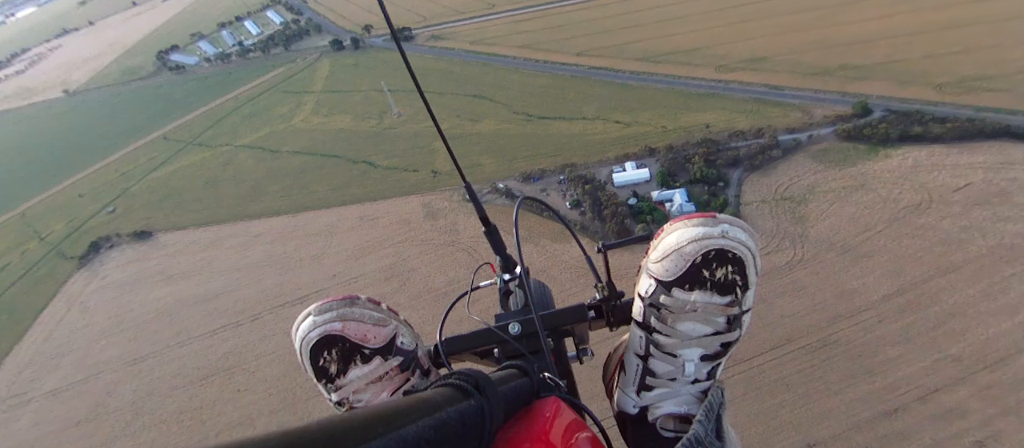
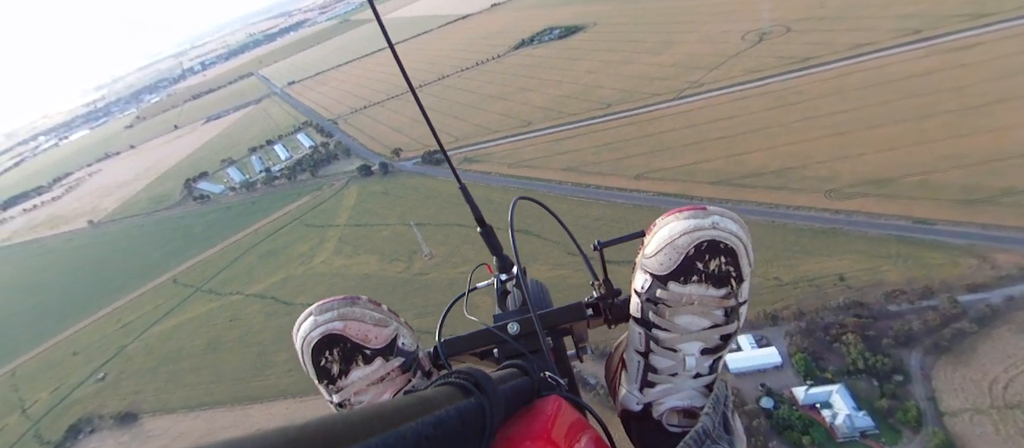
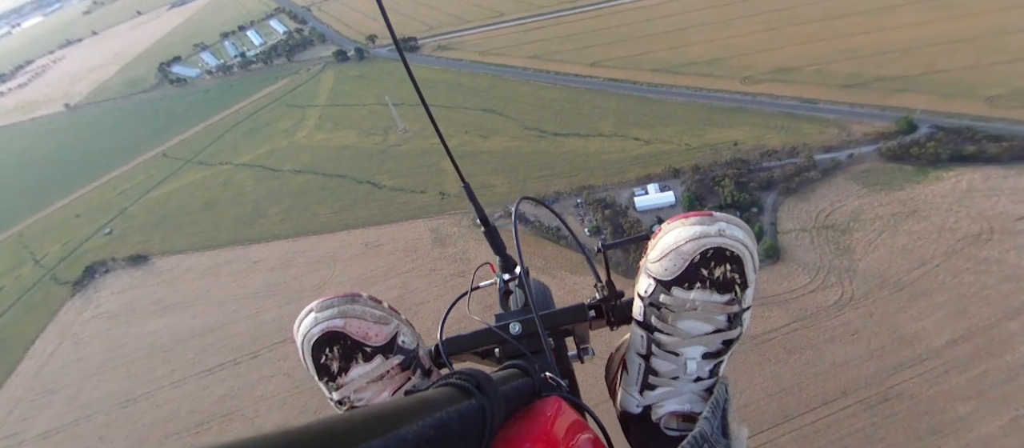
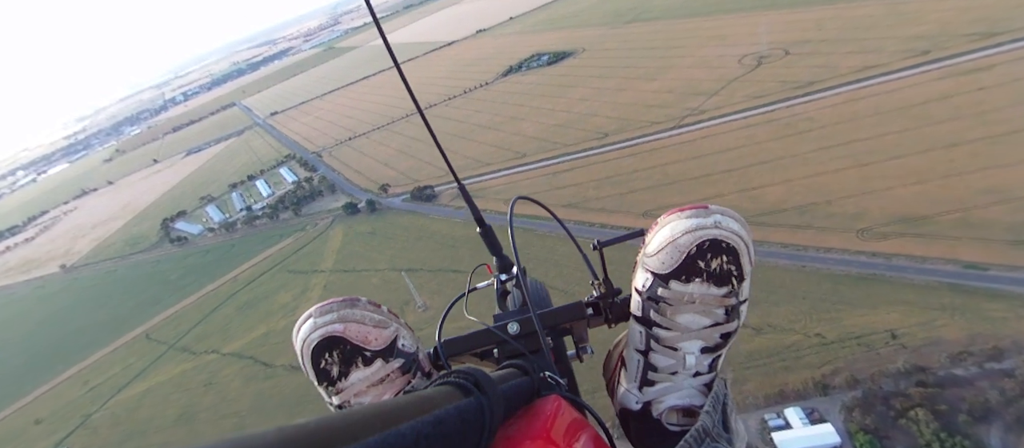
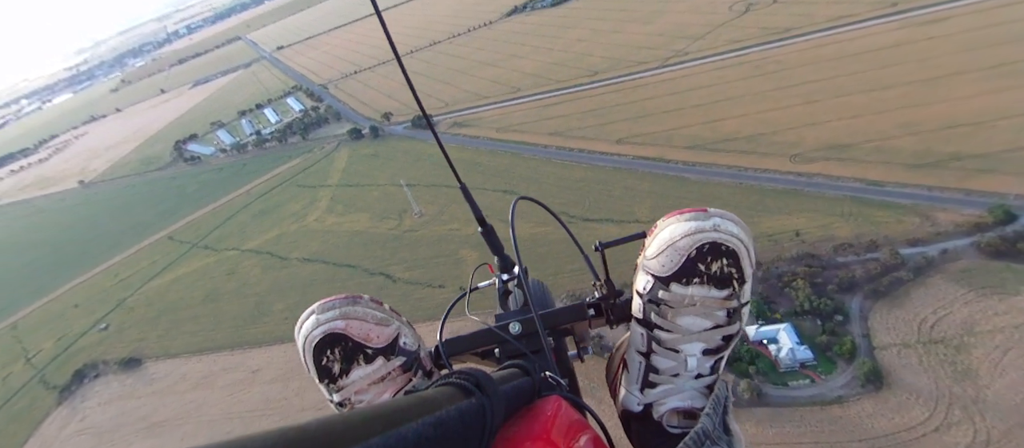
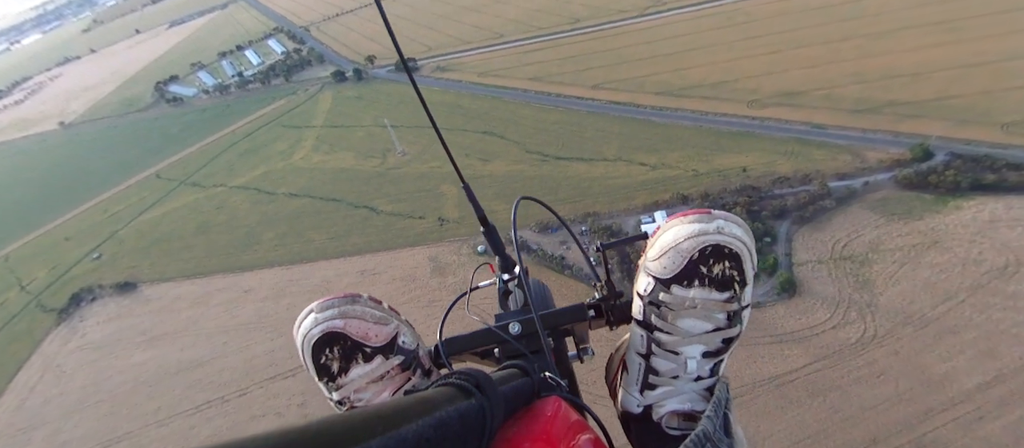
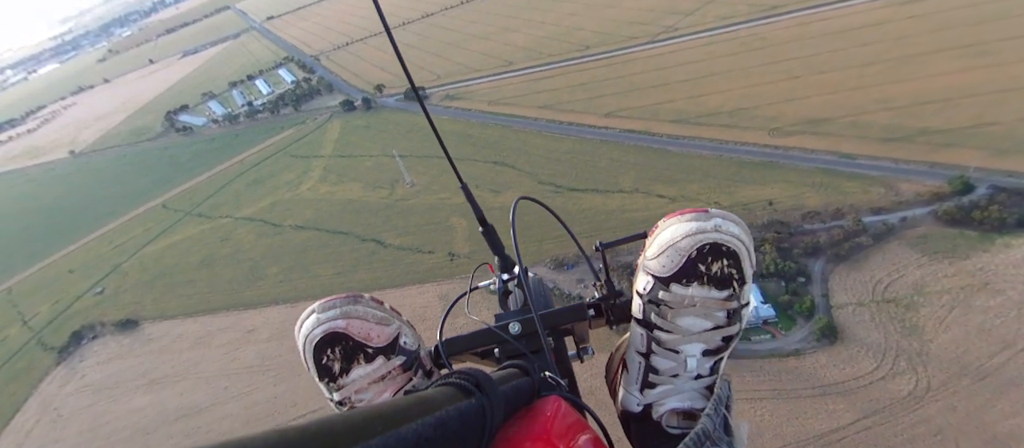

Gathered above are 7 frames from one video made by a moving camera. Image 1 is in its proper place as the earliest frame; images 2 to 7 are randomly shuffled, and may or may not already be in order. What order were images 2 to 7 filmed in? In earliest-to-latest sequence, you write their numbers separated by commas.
3, 6, 7, 5, 2, 4
